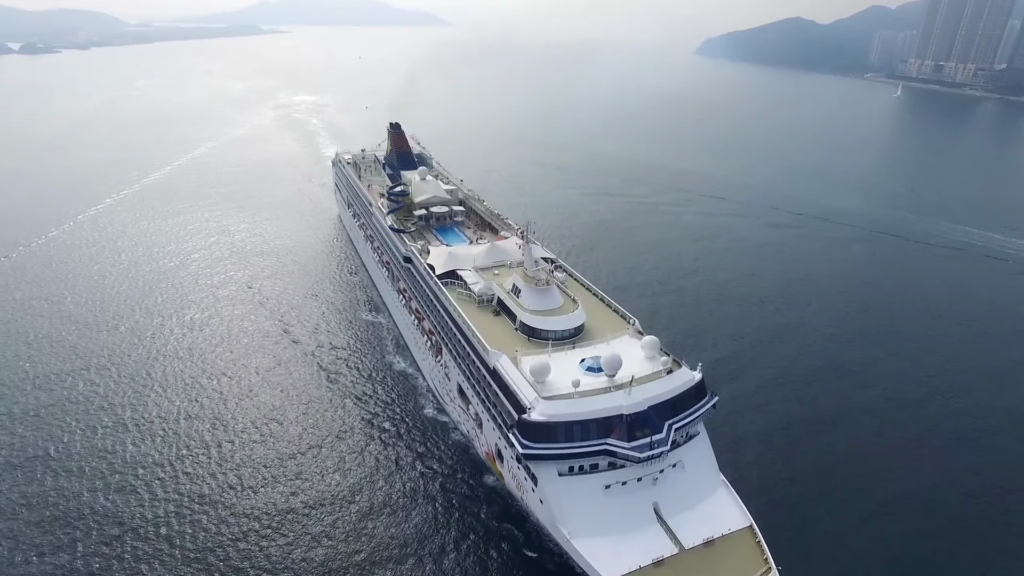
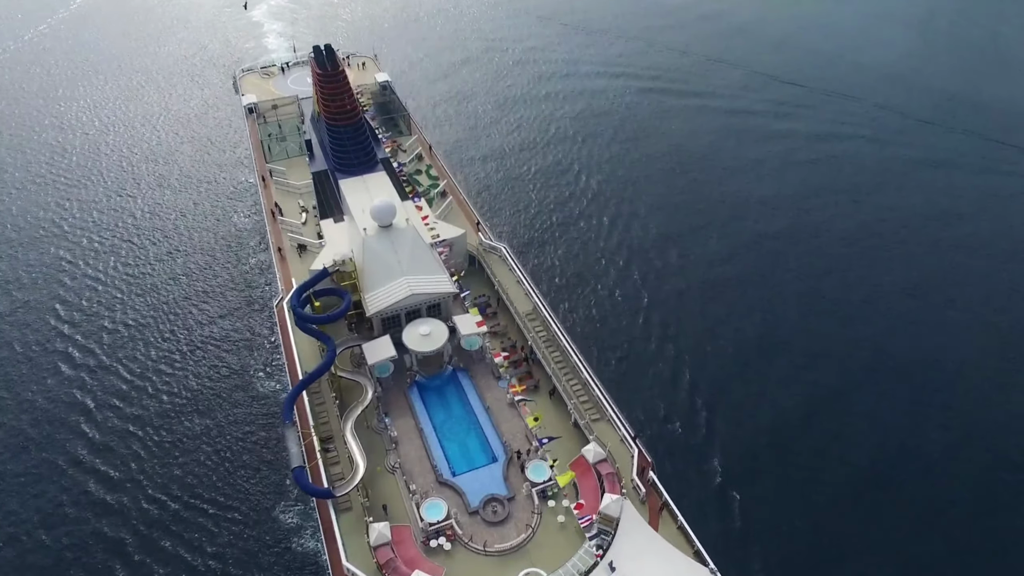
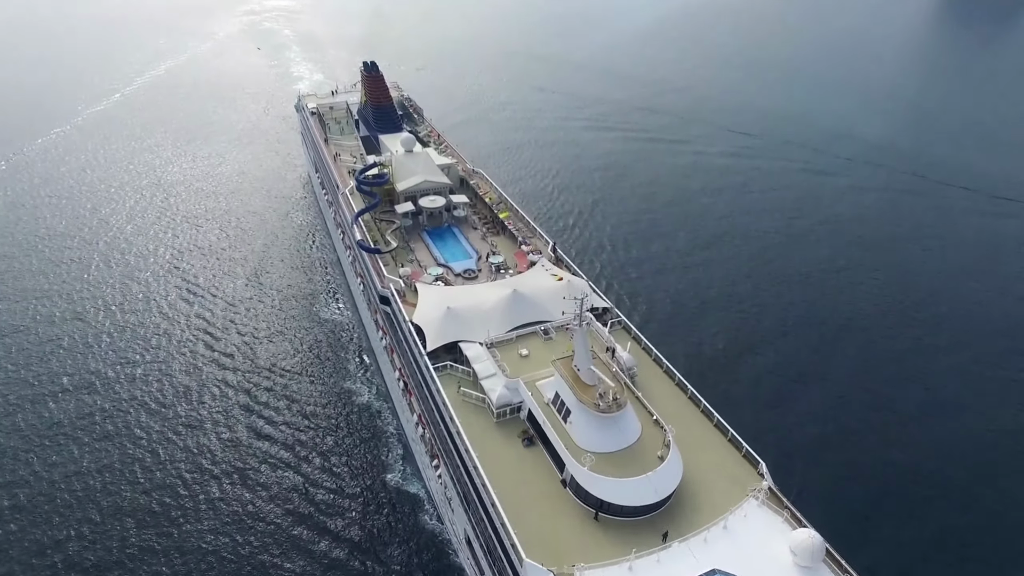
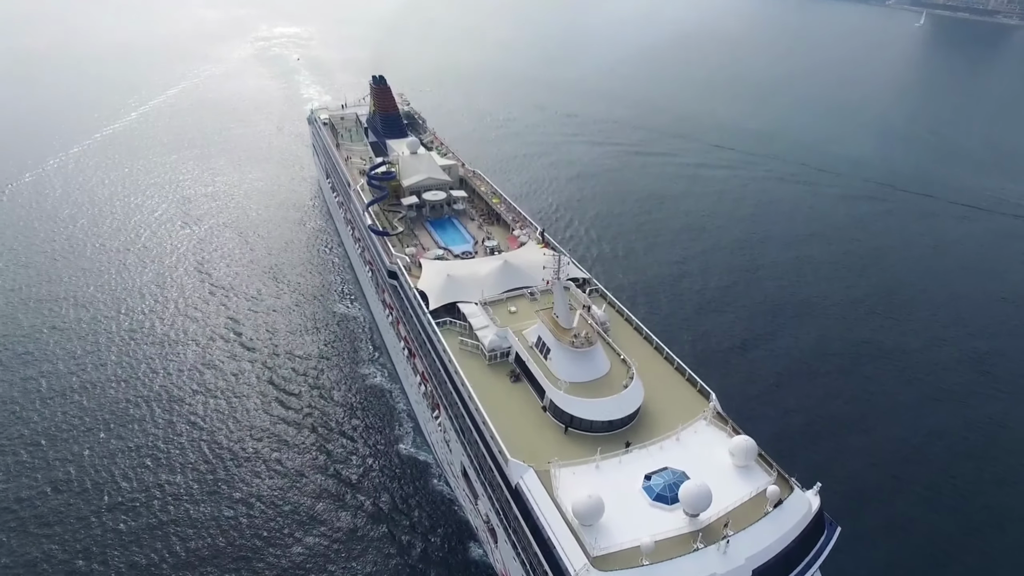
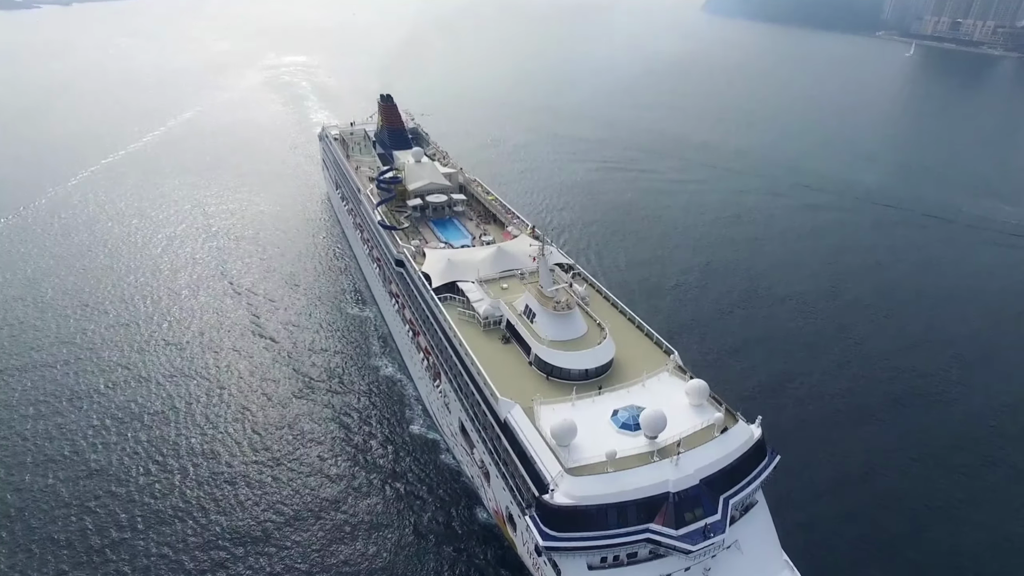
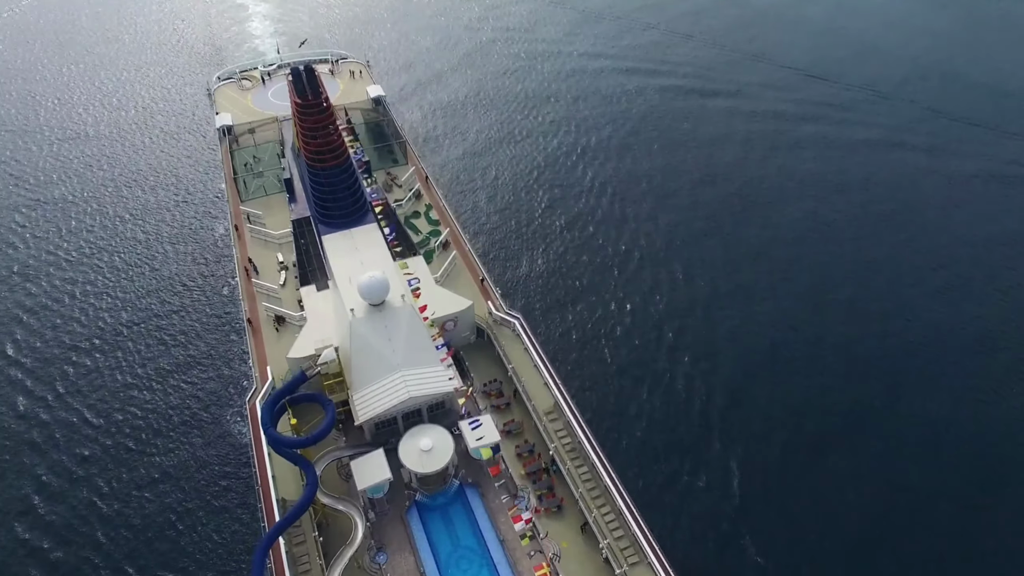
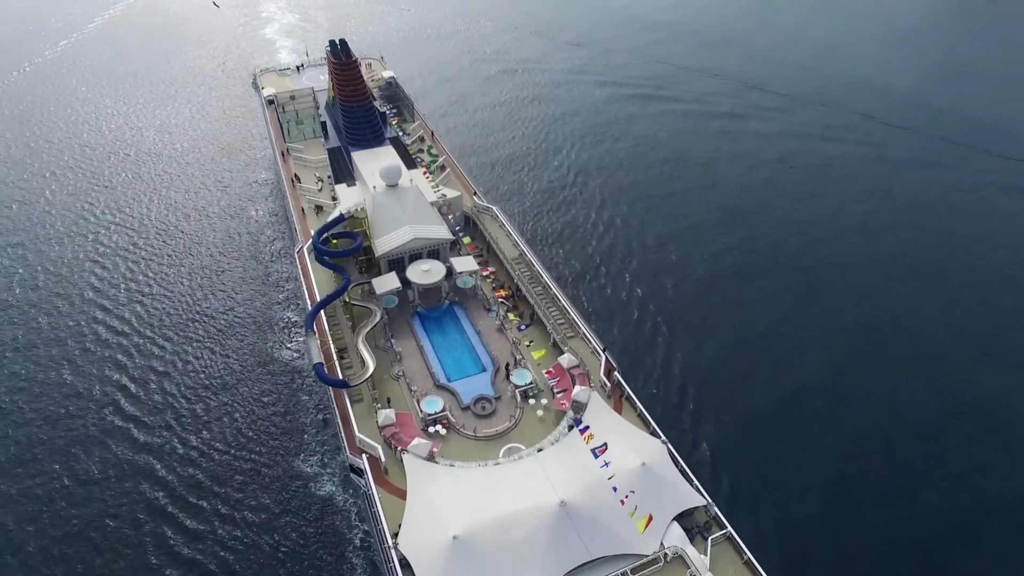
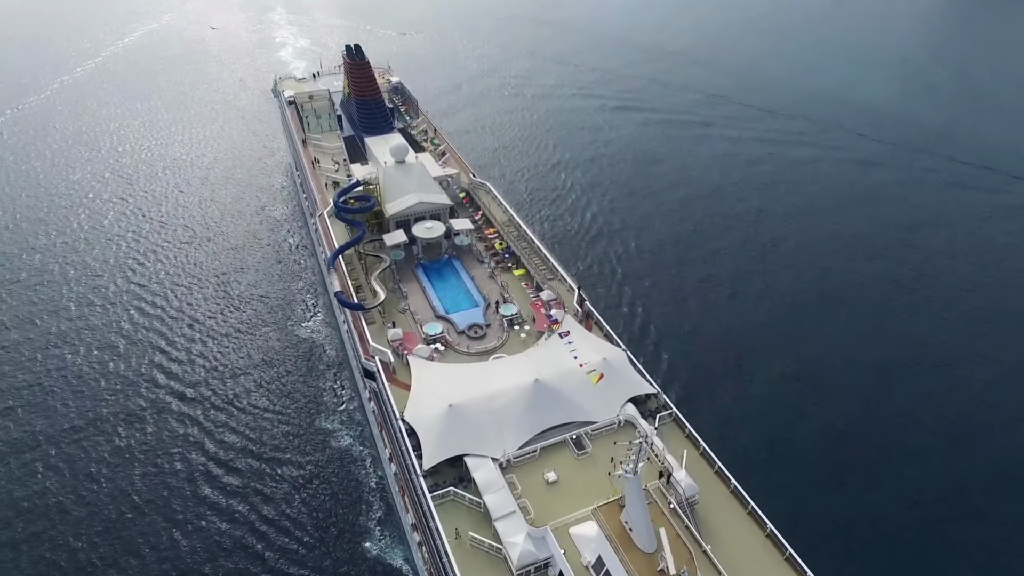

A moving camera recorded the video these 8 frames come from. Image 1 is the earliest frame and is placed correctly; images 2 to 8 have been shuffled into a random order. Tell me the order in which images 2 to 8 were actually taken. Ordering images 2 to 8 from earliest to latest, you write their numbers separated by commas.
5, 4, 3, 8, 7, 2, 6
